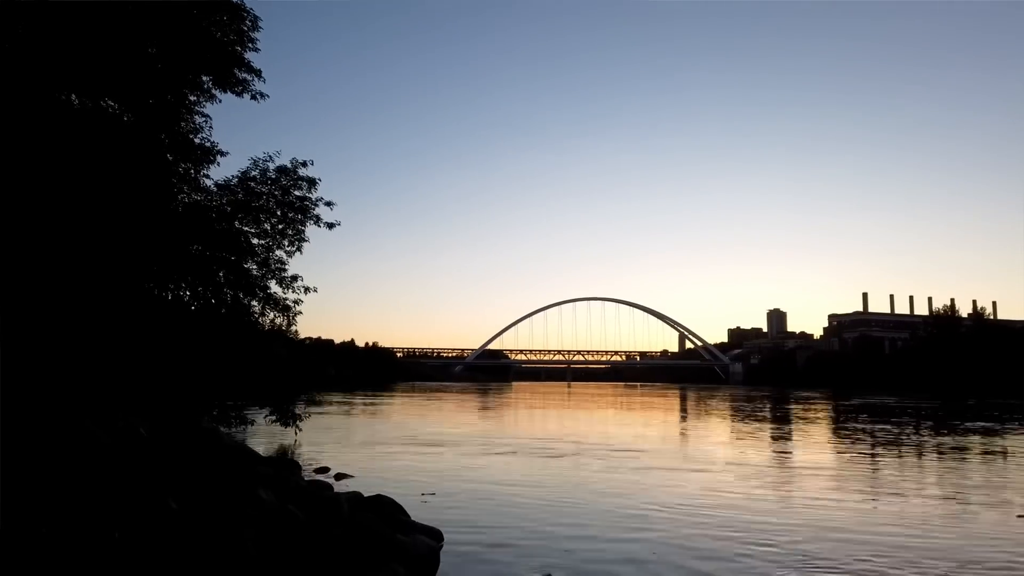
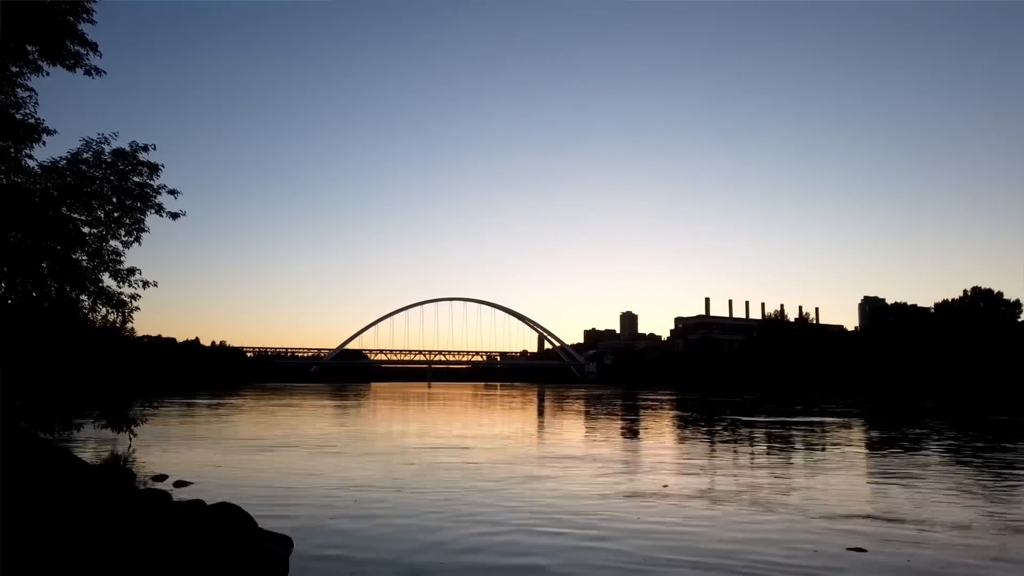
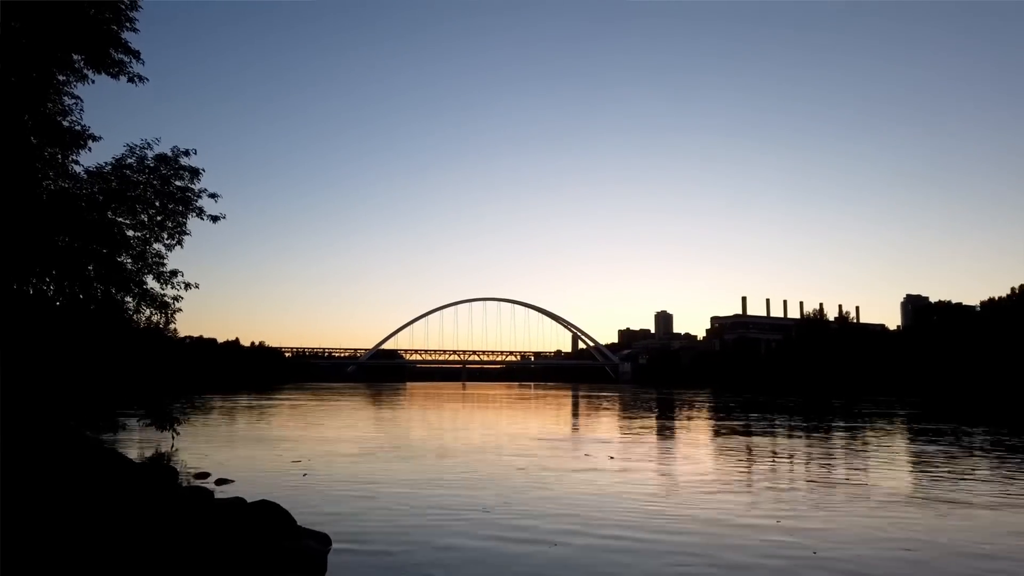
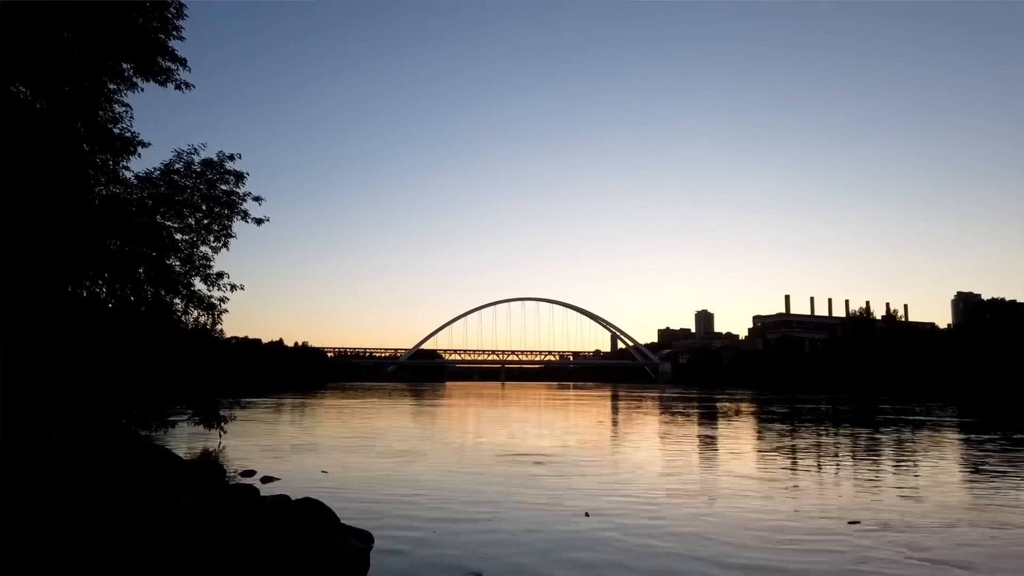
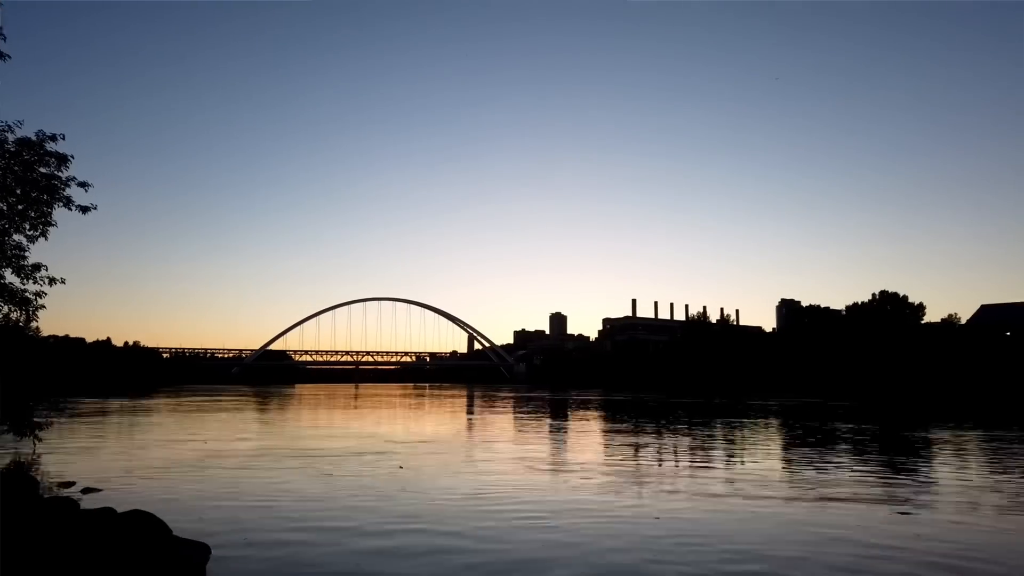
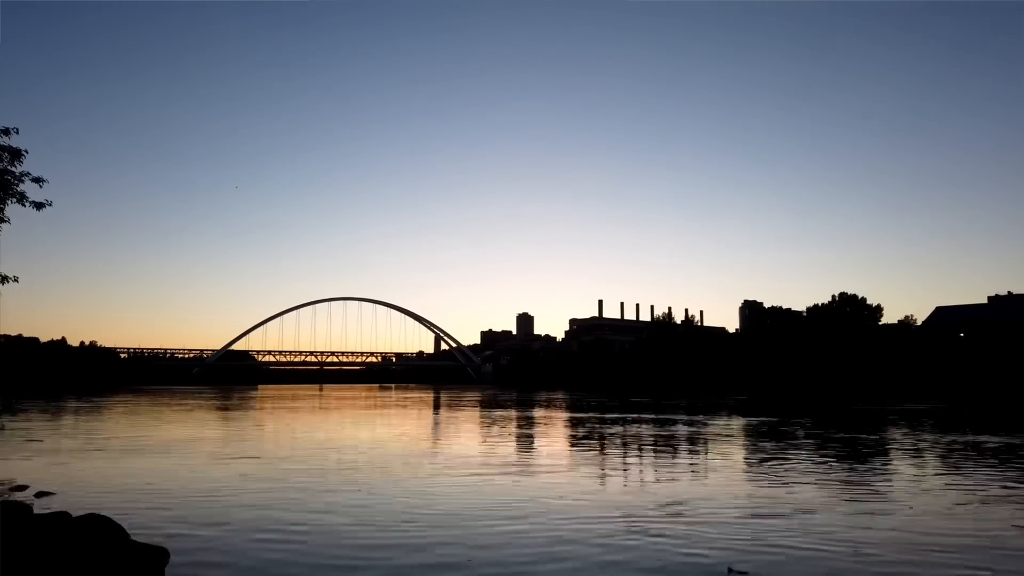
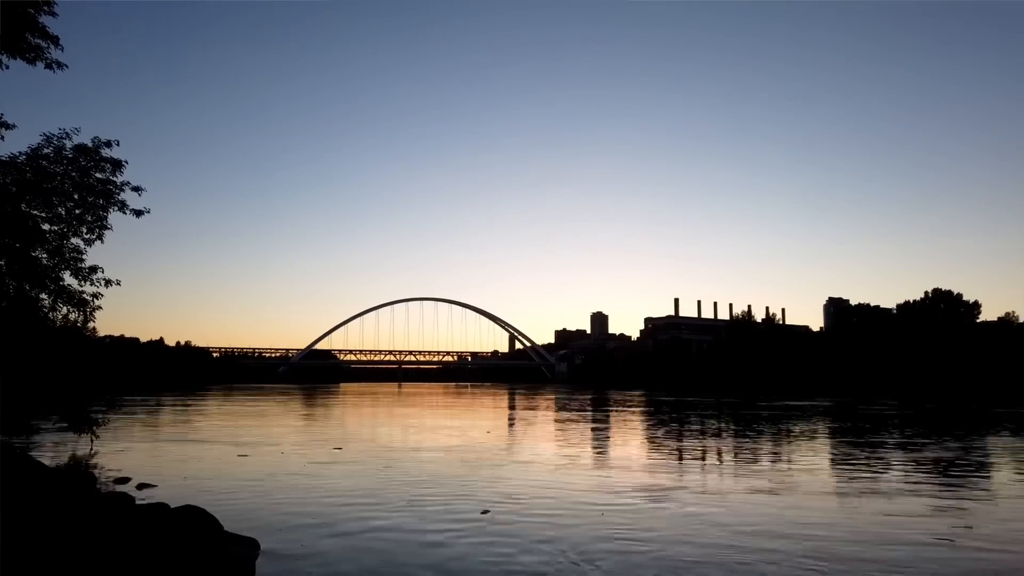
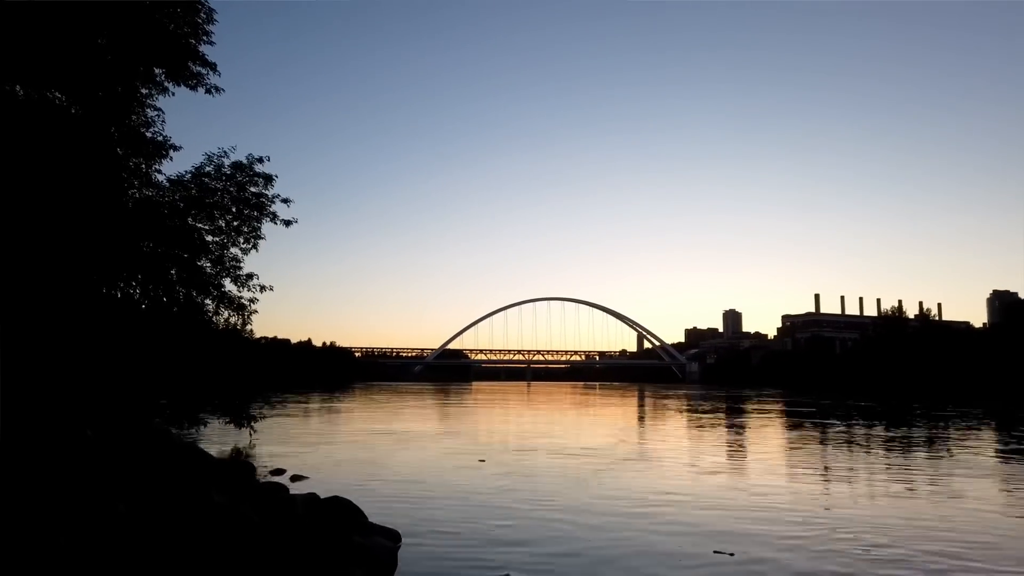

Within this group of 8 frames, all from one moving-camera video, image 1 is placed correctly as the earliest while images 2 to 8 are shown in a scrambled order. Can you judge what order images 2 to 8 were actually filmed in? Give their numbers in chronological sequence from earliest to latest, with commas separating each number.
8, 4, 3, 2, 7, 5, 6
